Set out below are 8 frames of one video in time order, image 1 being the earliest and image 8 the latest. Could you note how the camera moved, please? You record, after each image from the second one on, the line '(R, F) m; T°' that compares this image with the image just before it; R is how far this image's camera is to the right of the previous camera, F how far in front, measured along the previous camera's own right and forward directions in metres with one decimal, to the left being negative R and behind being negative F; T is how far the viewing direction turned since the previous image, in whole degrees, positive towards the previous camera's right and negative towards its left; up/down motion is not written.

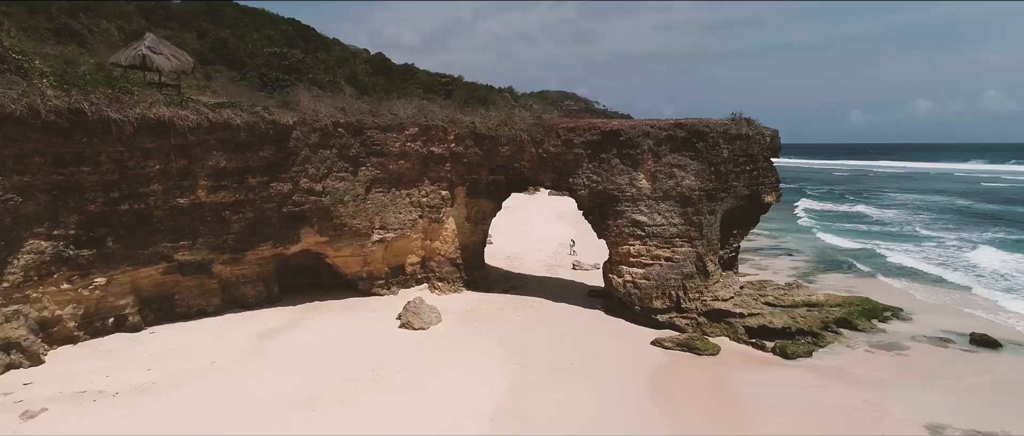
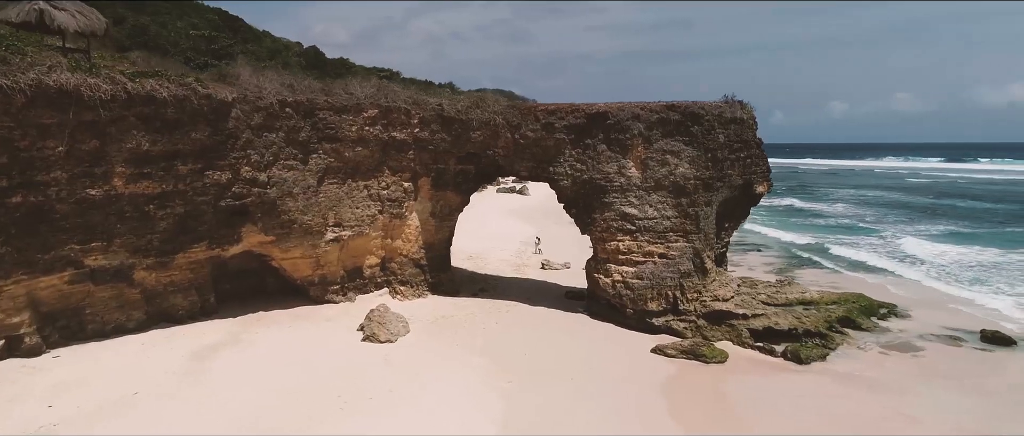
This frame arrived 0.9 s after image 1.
(-0.8, +2.0) m; +5°
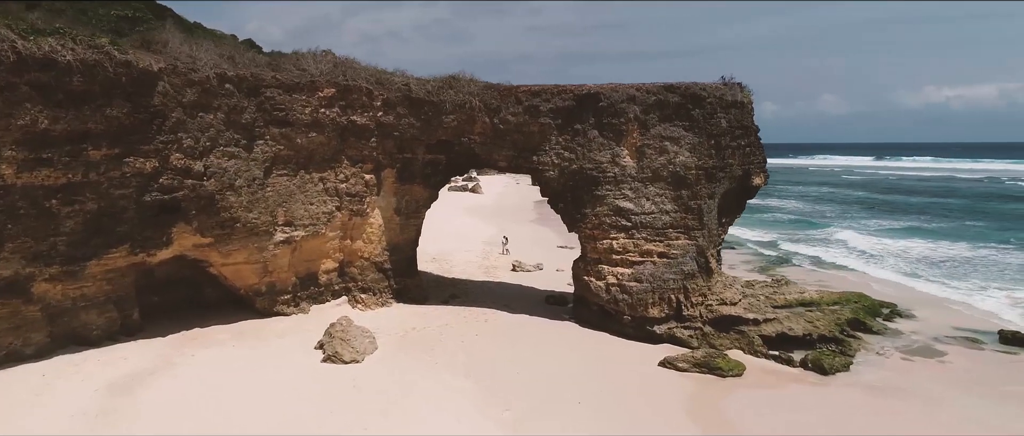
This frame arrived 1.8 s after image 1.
(-0.7, +1.9) m; +5°
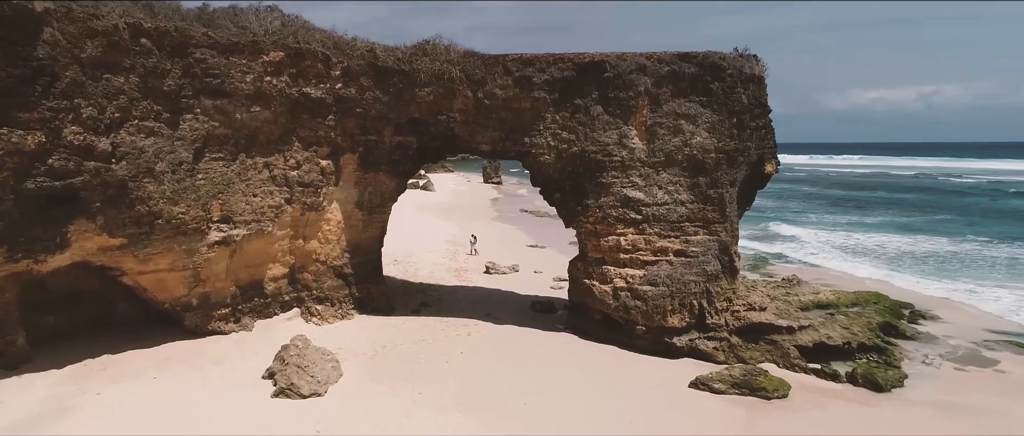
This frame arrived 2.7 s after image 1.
(-0.7, +2.2) m; +5°
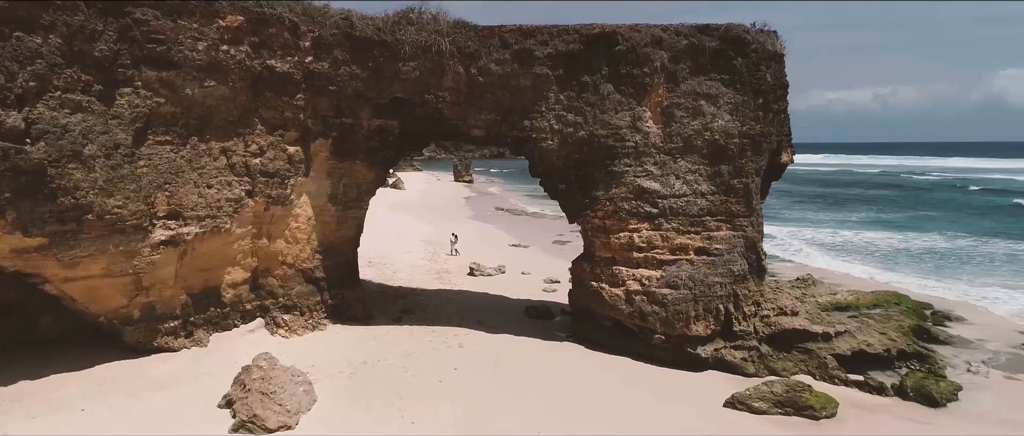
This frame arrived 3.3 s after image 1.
(-0.4, +1.4) m; +3°
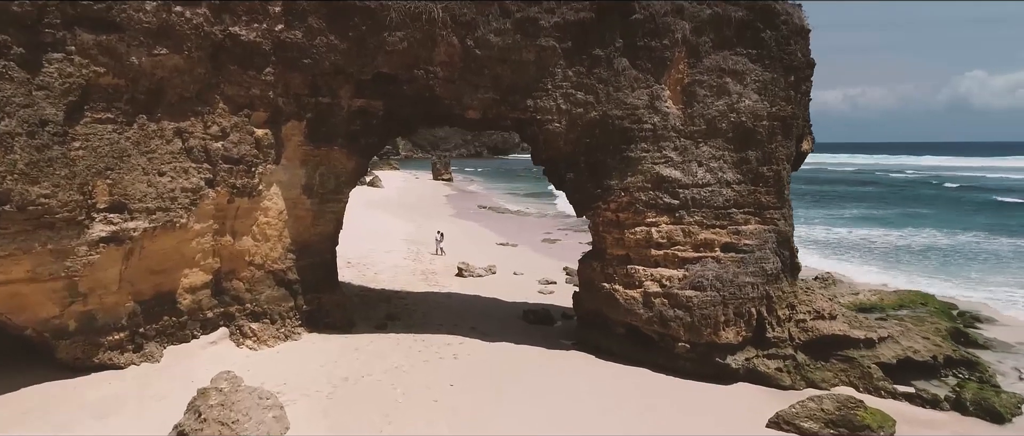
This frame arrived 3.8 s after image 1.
(-0.3, +1.2) m; +2°
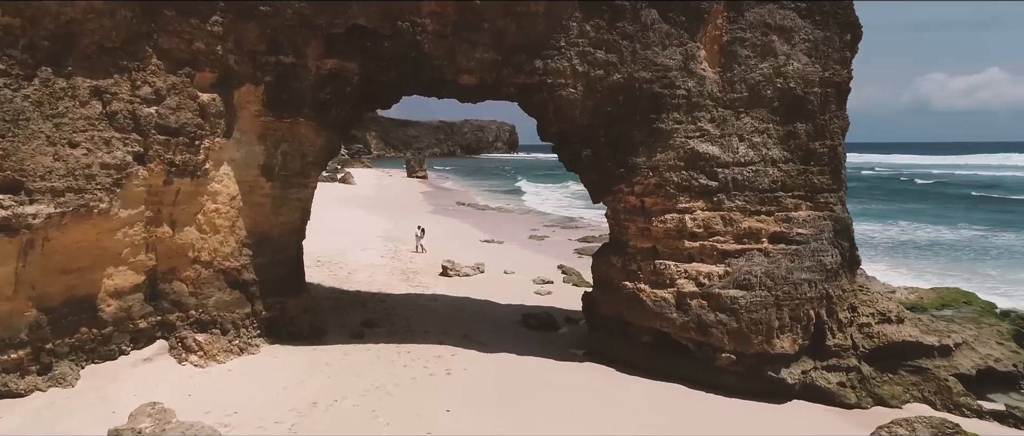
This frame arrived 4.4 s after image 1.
(-0.3, +1.5) m; +2°
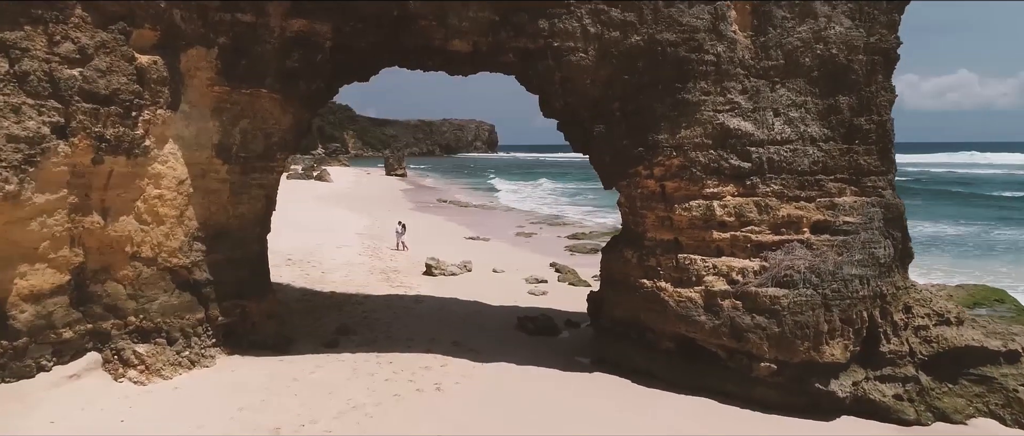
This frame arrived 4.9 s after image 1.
(-0.2, +1.1) m; +2°
